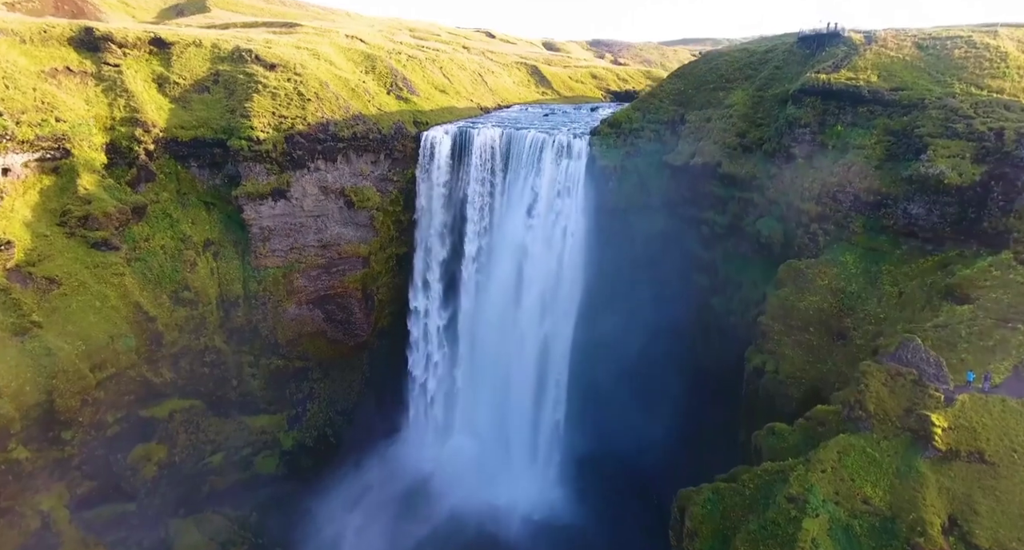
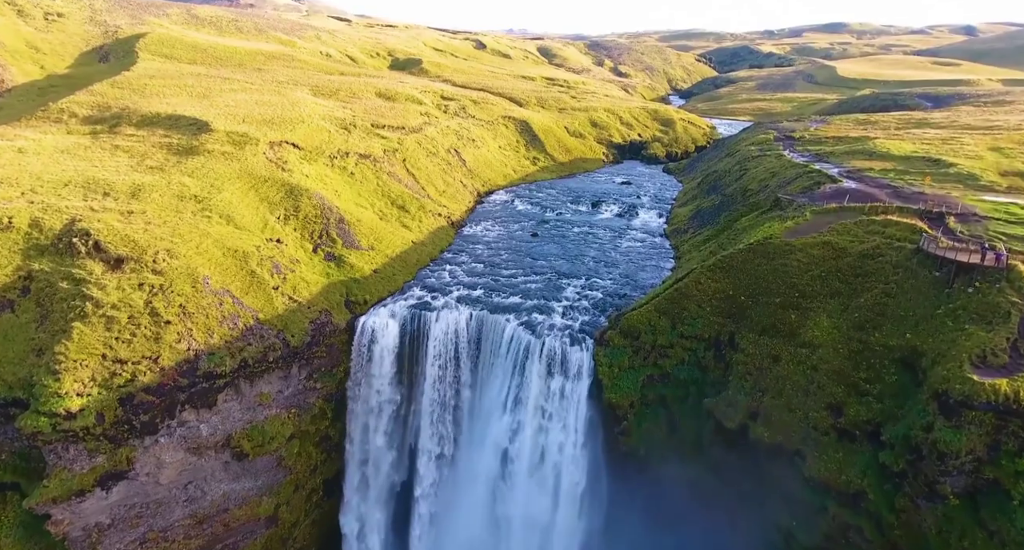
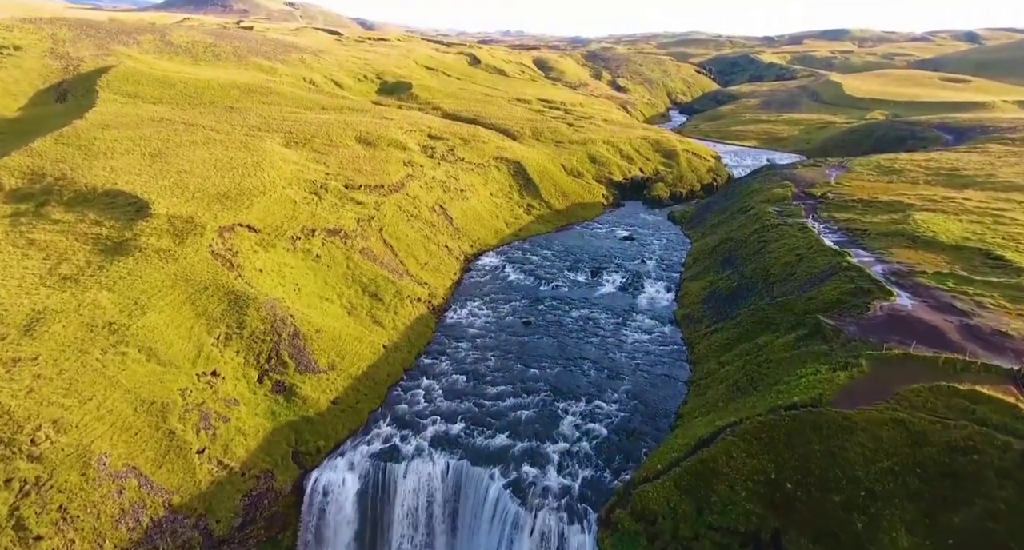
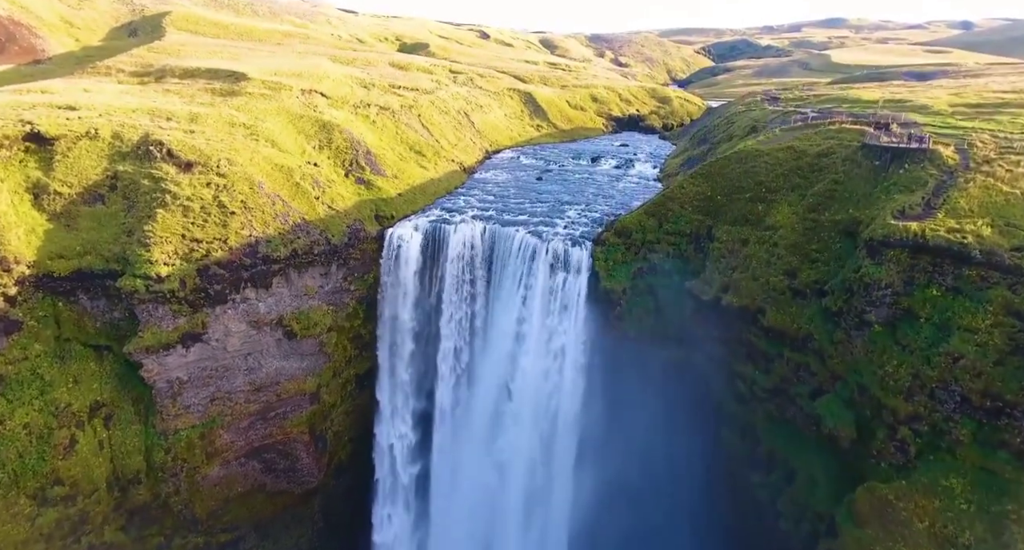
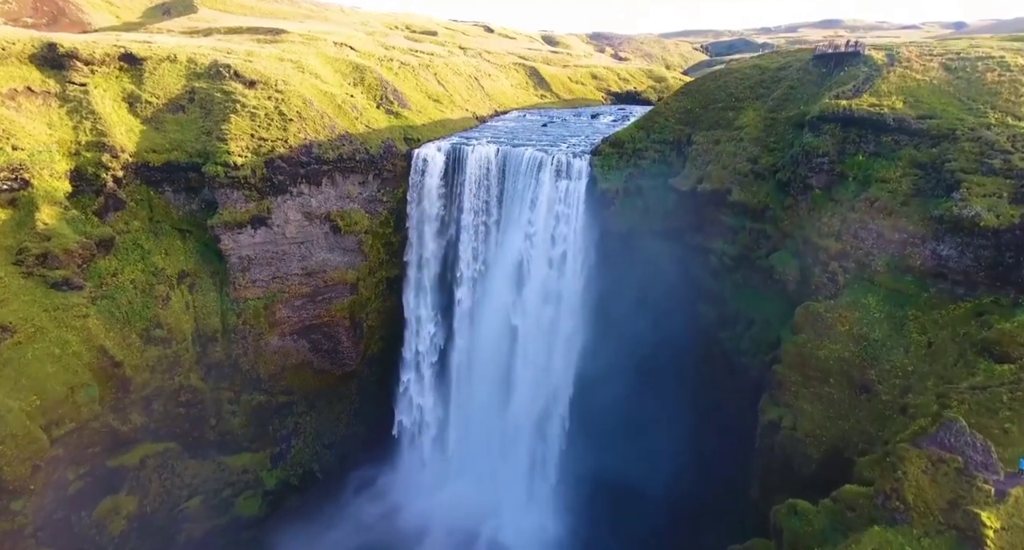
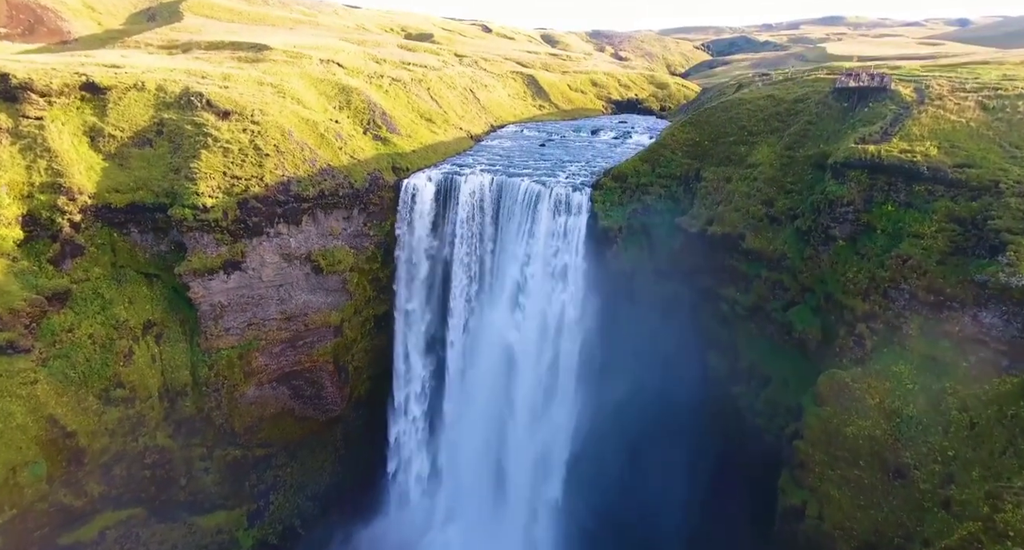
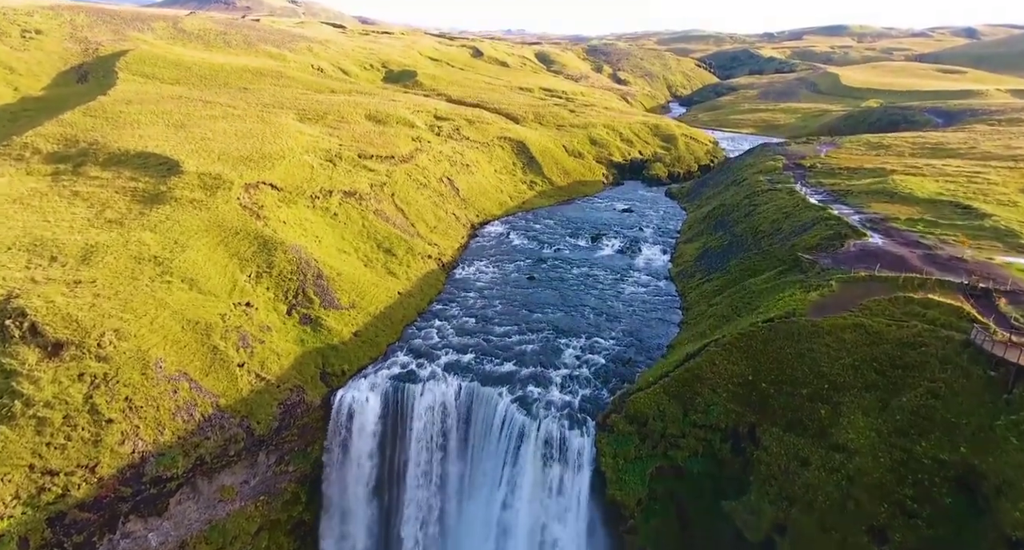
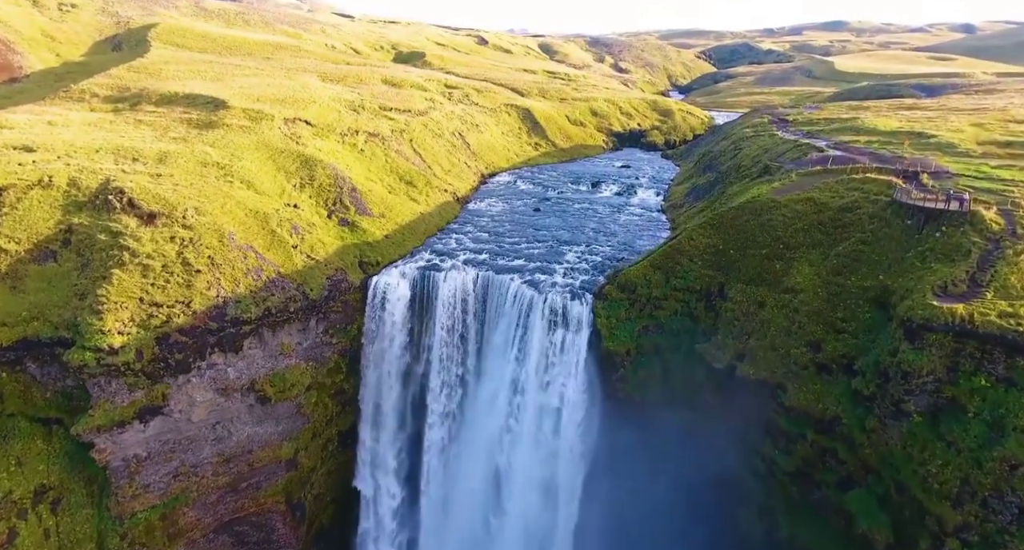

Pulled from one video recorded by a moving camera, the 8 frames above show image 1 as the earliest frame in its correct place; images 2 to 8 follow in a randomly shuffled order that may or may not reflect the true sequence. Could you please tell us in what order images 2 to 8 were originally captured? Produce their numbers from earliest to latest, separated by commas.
5, 6, 4, 8, 2, 7, 3
